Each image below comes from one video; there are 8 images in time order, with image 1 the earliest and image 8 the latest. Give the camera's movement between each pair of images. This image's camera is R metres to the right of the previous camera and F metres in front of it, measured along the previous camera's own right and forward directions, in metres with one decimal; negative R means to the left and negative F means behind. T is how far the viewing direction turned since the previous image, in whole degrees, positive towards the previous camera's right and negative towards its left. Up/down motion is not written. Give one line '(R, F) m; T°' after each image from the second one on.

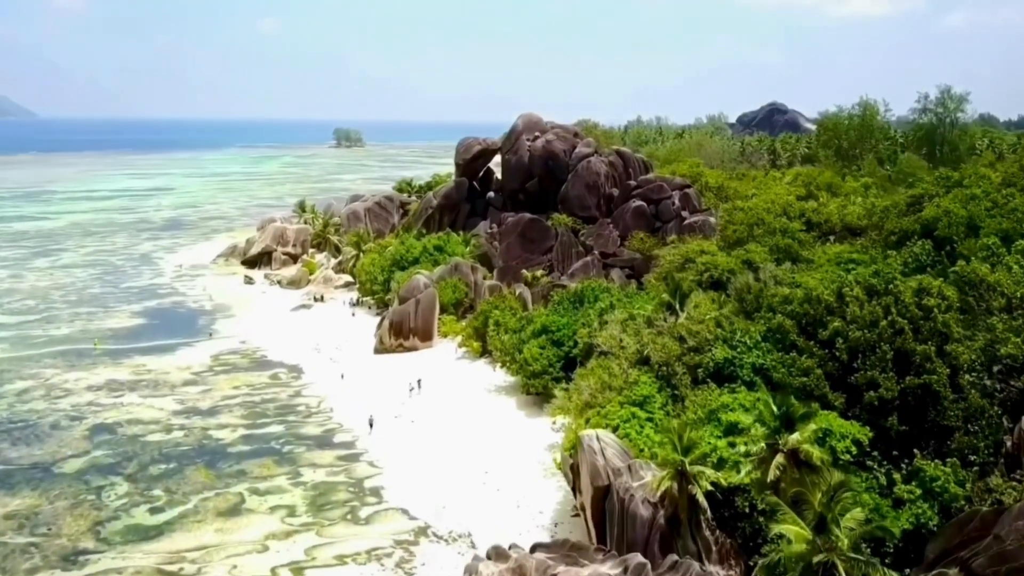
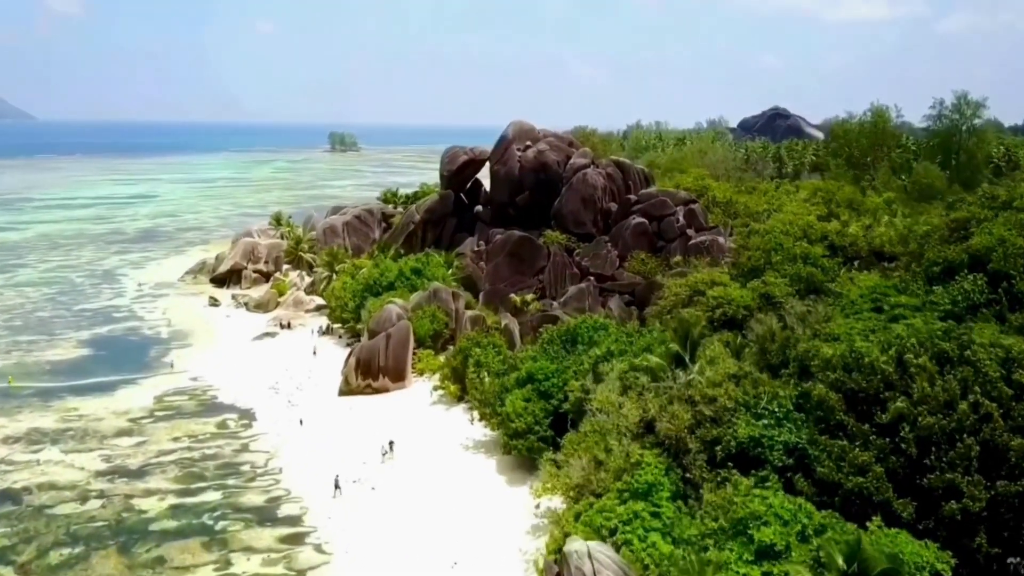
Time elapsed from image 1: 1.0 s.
(+0.4, +3.4) m; 0°
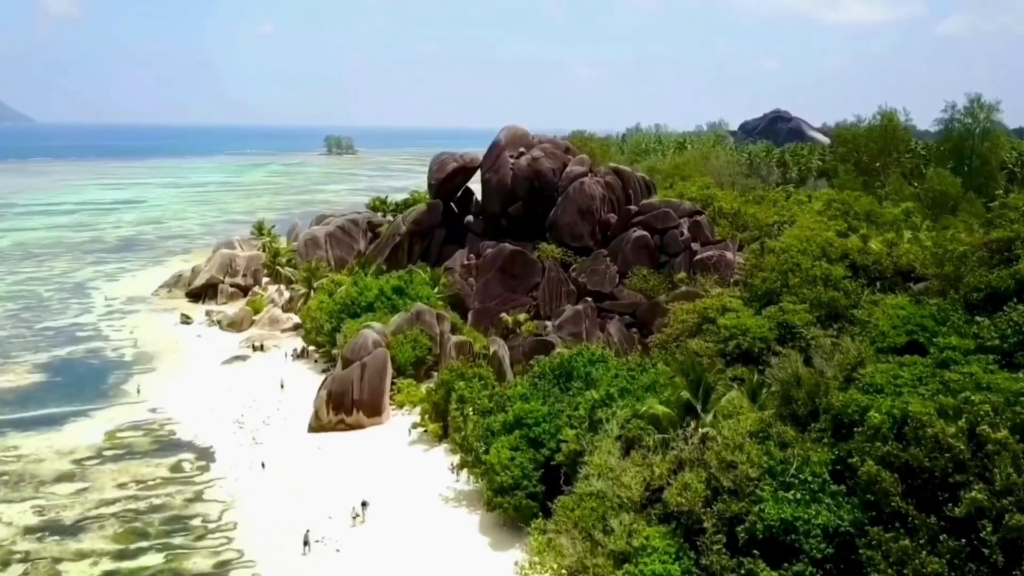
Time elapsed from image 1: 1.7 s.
(+0.2, +2.4) m; 0°
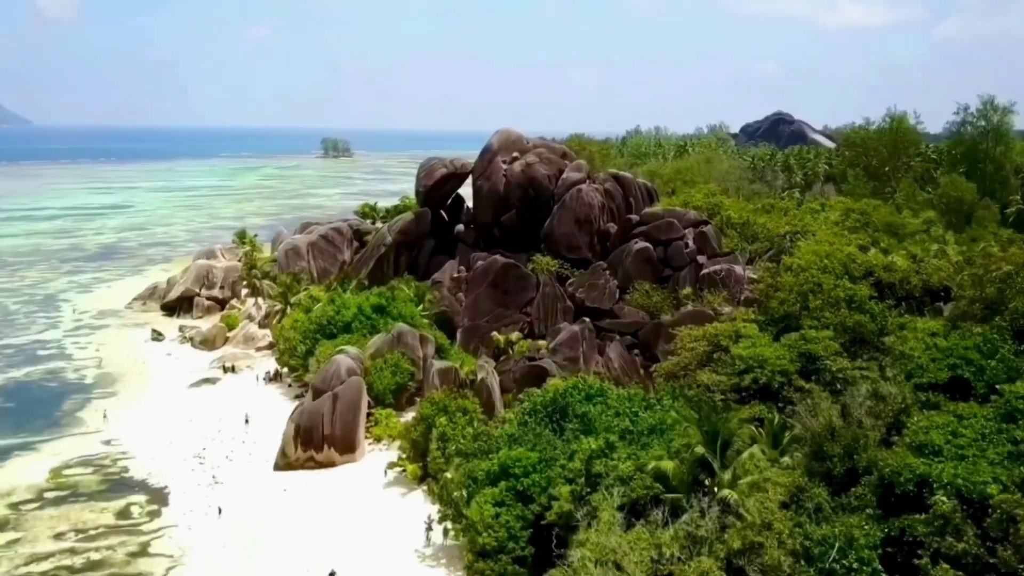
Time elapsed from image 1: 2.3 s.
(+0.2, +2.2) m; 0°
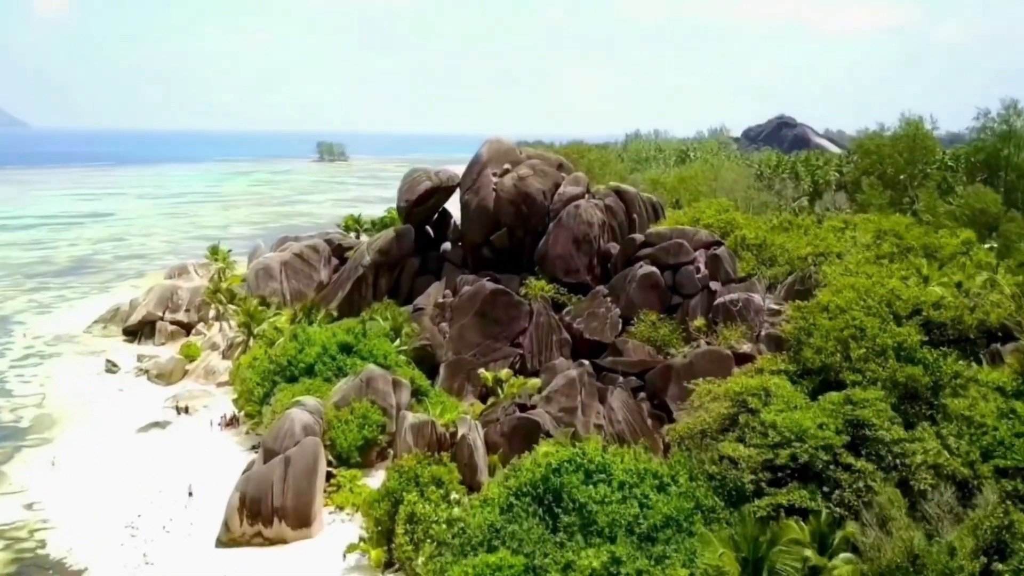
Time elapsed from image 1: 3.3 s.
(+0.2, +3.1) m; 0°
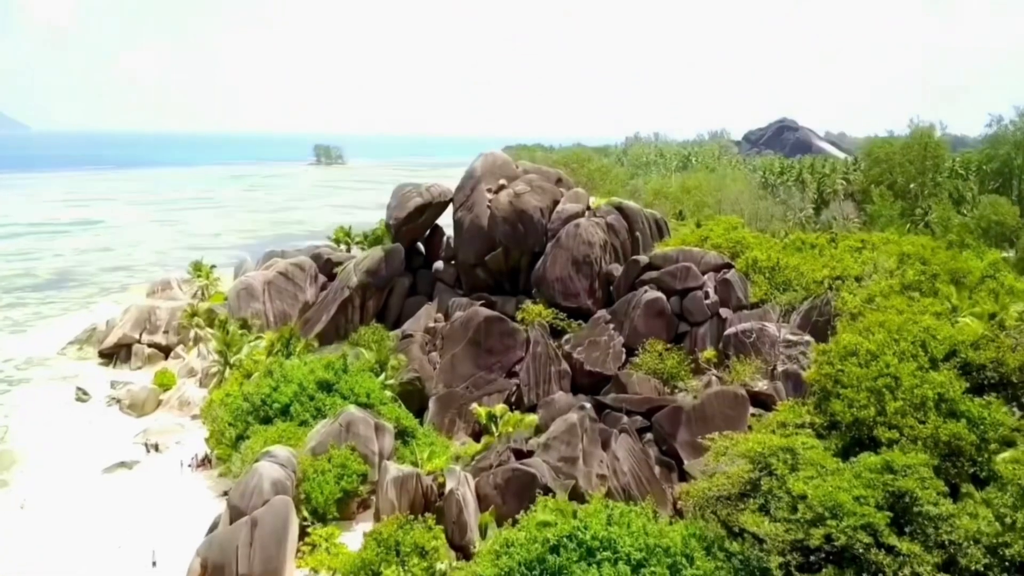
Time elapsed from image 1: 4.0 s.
(+0.1, +1.8) m; 0°
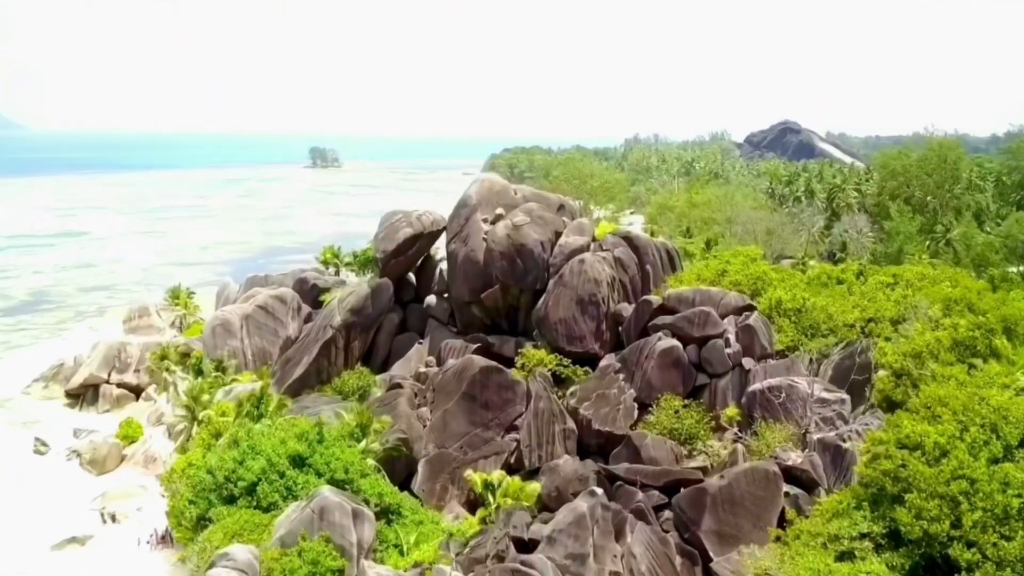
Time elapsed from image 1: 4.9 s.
(0.0, +2.4) m; 0°
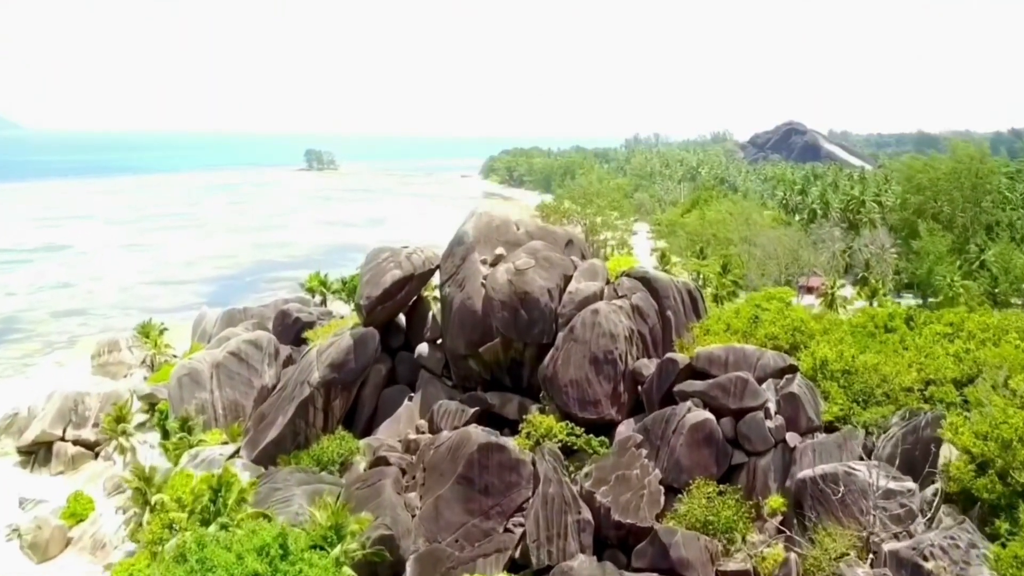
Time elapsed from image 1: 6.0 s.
(-0.1, +3.1) m; 0°
